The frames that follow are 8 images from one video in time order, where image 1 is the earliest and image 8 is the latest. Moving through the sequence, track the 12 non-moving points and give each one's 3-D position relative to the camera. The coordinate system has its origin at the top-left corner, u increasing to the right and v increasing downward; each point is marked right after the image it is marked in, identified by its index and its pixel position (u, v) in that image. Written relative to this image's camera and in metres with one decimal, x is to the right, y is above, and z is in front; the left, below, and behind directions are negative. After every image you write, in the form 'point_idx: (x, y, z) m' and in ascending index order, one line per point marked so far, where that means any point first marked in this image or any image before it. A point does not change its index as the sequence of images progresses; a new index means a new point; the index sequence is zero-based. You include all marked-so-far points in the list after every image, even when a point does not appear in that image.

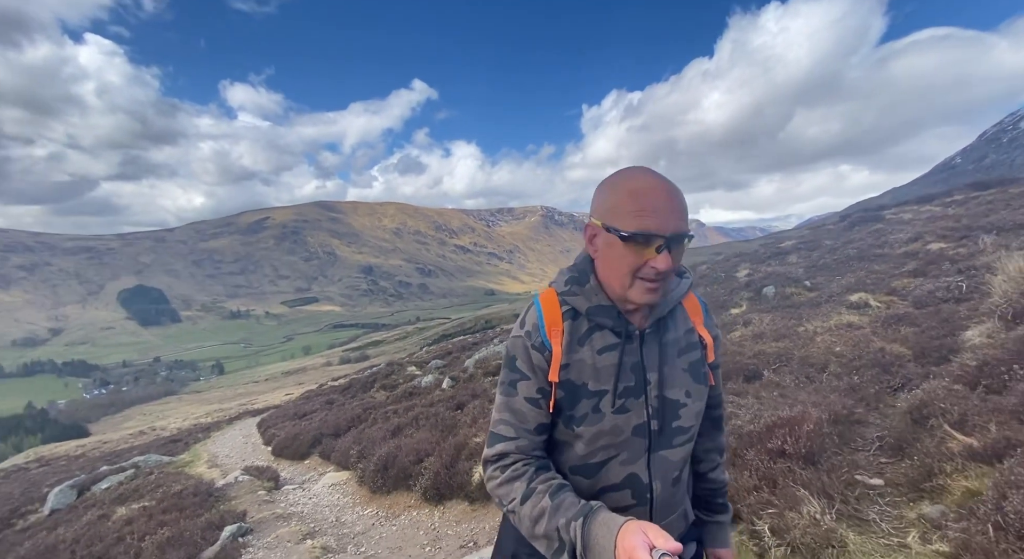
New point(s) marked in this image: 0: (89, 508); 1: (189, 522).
0: (-9.8, -5.3, +12.5) m
1: (-5.6, -4.2, +9.4) m
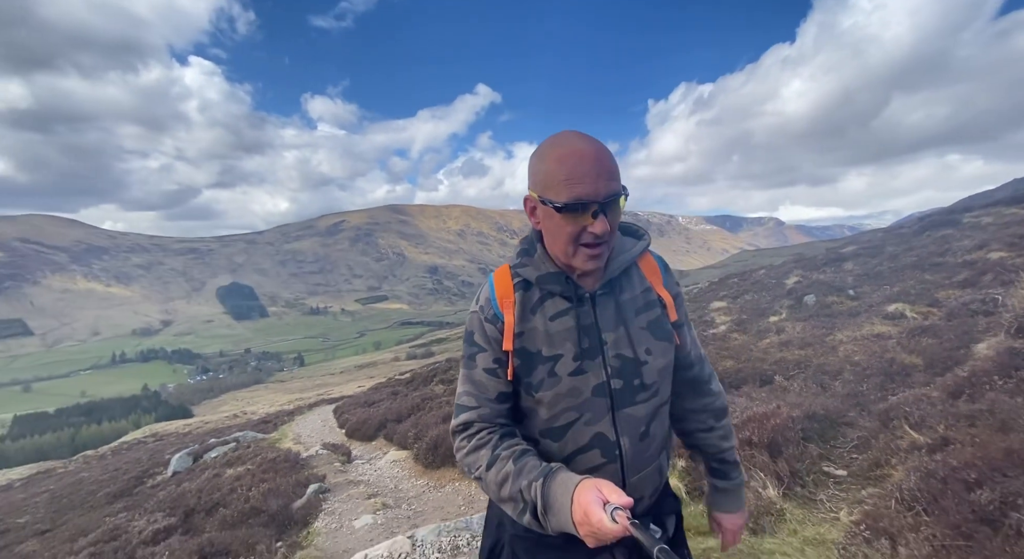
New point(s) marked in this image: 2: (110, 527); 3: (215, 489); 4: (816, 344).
0: (-8.8, -5.4, +15.4) m
1: (-5.0, -4.4, +11.8) m
2: (-8.4, -5.1, +11.1) m
3: (-6.7, -4.7, +12.2) m
4: (+8.7, -1.8, +15.2) m
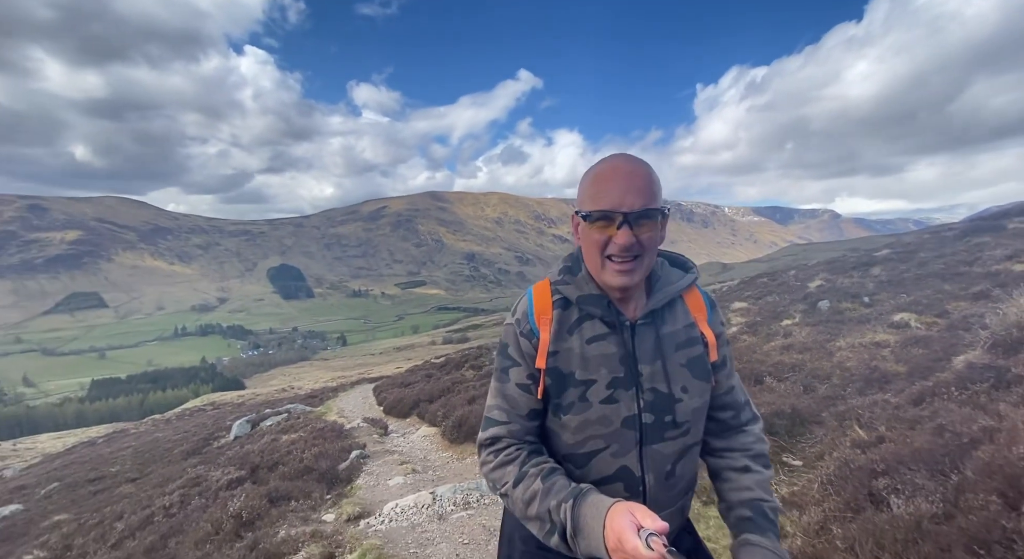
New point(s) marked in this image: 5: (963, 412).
0: (-8.2, -5.1, +17.8) m
1: (-4.7, -4.3, +13.9) m
2: (-8.1, -4.9, +13.4) m
3: (-6.4, -4.6, +14.4) m
4: (+9.3, -2.1, +16.2) m
5: (+6.8, -1.9, +7.9) m
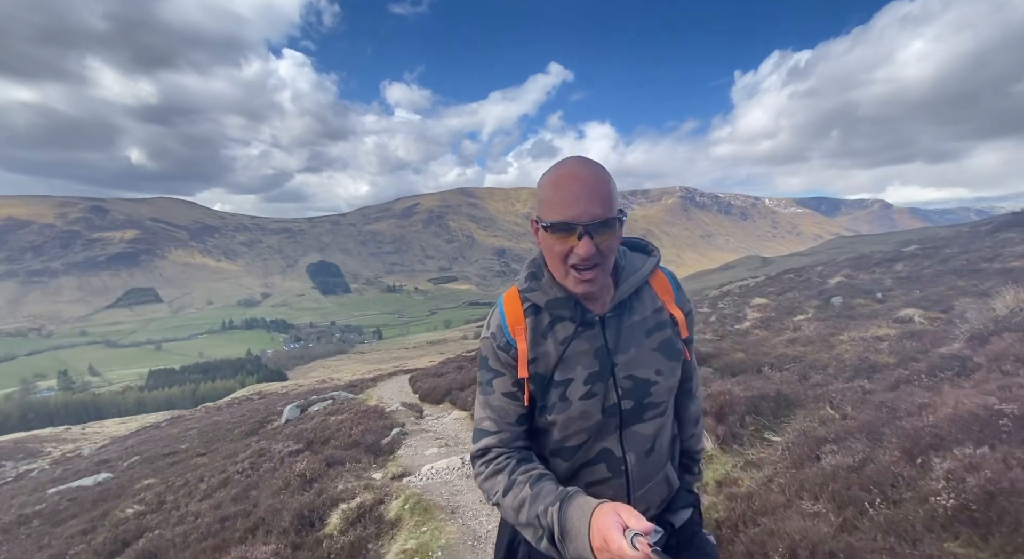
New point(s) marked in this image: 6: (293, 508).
0: (-7.4, -5.1, +19.9) m
1: (-4.1, -4.3, +15.8) m
2: (-7.5, -4.9, +15.6) m
3: (-5.7, -4.6, +16.4) m
4: (+10.0, -2.0, +17.3) m
5: (+7.0, -1.9, +9.1) m
6: (-3.5, -3.6, +8.5) m
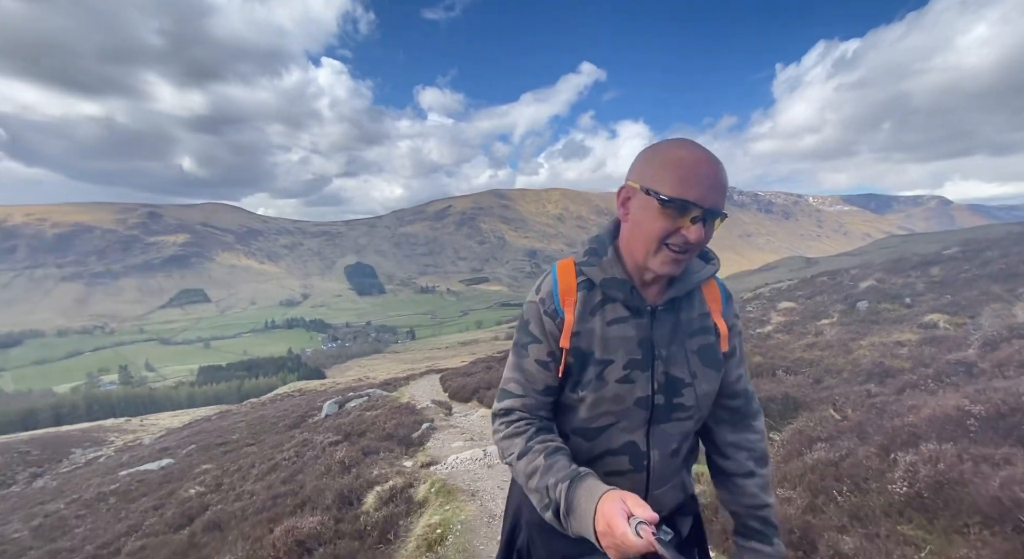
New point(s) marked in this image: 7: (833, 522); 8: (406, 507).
0: (-6.4, -5.2, +21.2) m
1: (-3.4, -4.4, +17.0) m
2: (-6.8, -5.1, +16.9) m
3: (-5.0, -4.7, +17.7) m
4: (+10.8, -2.2, +17.6) m
5: (+7.3, -2.1, +9.6) m
6: (-3.2, -3.7, +9.6) m
7: (+3.3, -2.5, +5.4) m
8: (-1.7, -3.6, +8.4) m
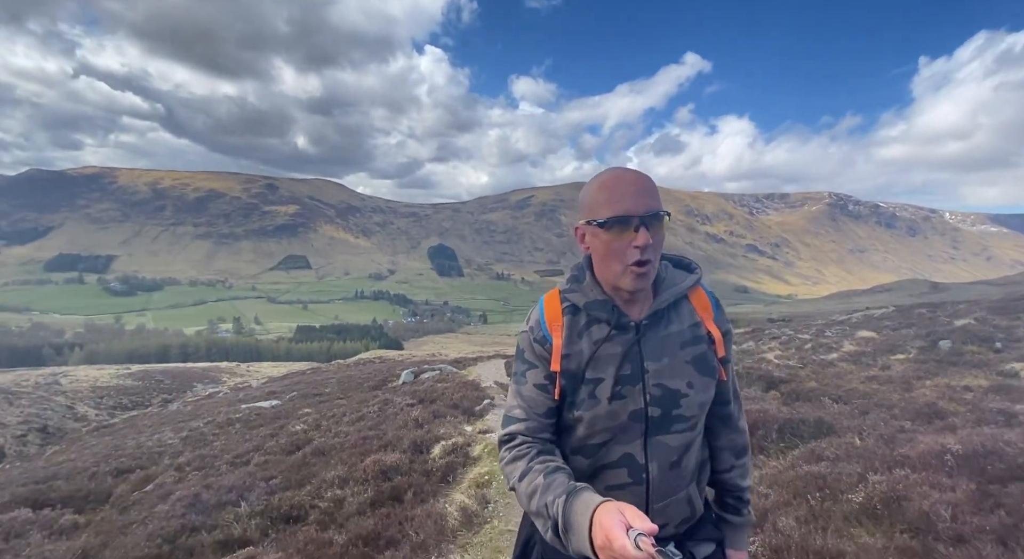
0: (-3.8, -4.6, +23.8) m
1: (-1.4, -4.1, +19.2) m
2: (-4.9, -4.4, +19.6) m
3: (-2.9, -4.2, +20.1) m
4: (+12.8, -3.4, +17.7) m
5: (+8.2, -3.0, +10.3) m
6: (-2.2, -3.5, +11.9) m
7: (+3.6, -3.0, +6.7) m
8: (-1.0, -3.5, +10.4) m
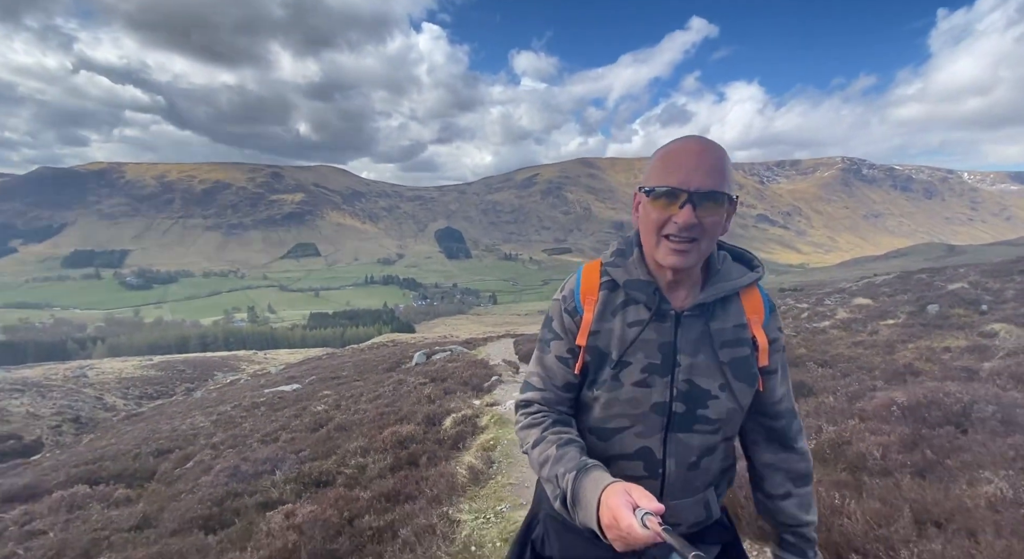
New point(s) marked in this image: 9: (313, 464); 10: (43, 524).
0: (-3.5, -3.9, +25.1) m
1: (-1.2, -3.5, +20.3) m
2: (-4.6, -3.9, +20.9) m
3: (-2.7, -3.6, +21.3) m
4: (+13.0, -2.4, +18.6) m
5: (+8.3, -2.4, +11.2) m
6: (-2.2, -3.2, +13.0) m
7: (+3.6, -2.7, +7.8) m
8: (-0.9, -3.2, +11.6) m
9: (-4.0, -3.7, +10.7) m
10: (-9.8, -5.1, +11.2) m
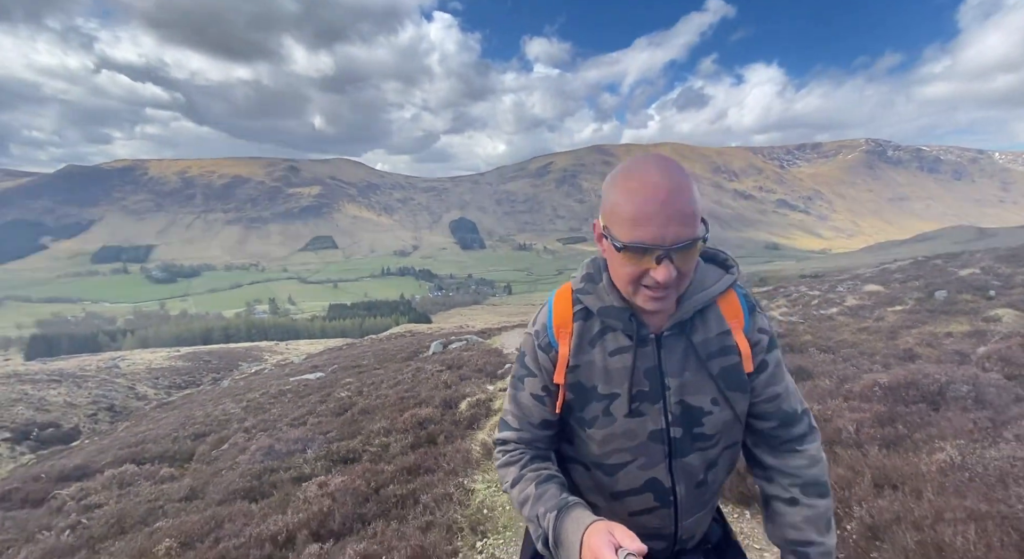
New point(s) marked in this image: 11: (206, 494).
0: (-2.9, -3.4, +26.0) m
1: (-0.7, -3.2, +21.2) m
2: (-4.1, -3.6, +21.9) m
3: (-2.1, -3.3, +22.2) m
4: (+13.4, -1.9, +19.1) m
5: (+8.5, -2.1, +11.8) m
6: (-1.9, -3.0, +13.9) m
7: (+3.7, -2.5, +8.5) m
8: (-0.6, -3.1, +12.5) m
9: (-3.7, -3.6, +11.7) m
10: (-9.5, -5.1, +12.3) m
11: (-6.0, -4.2, +10.5) m
